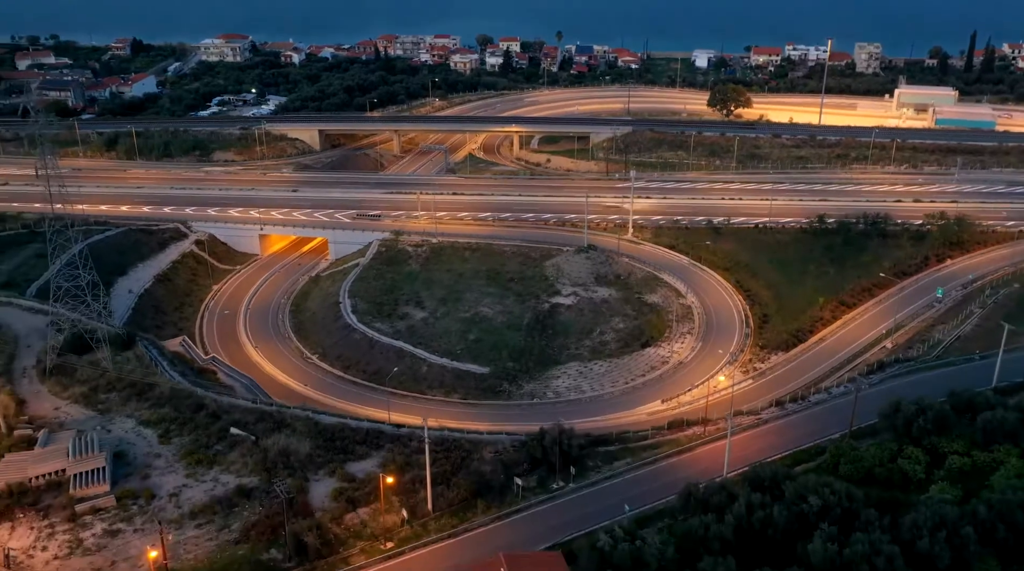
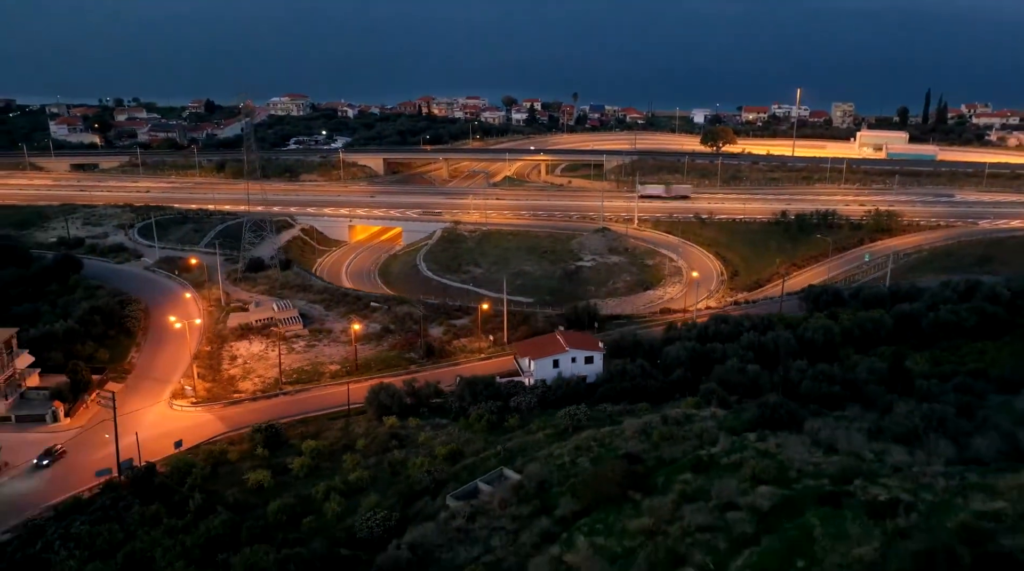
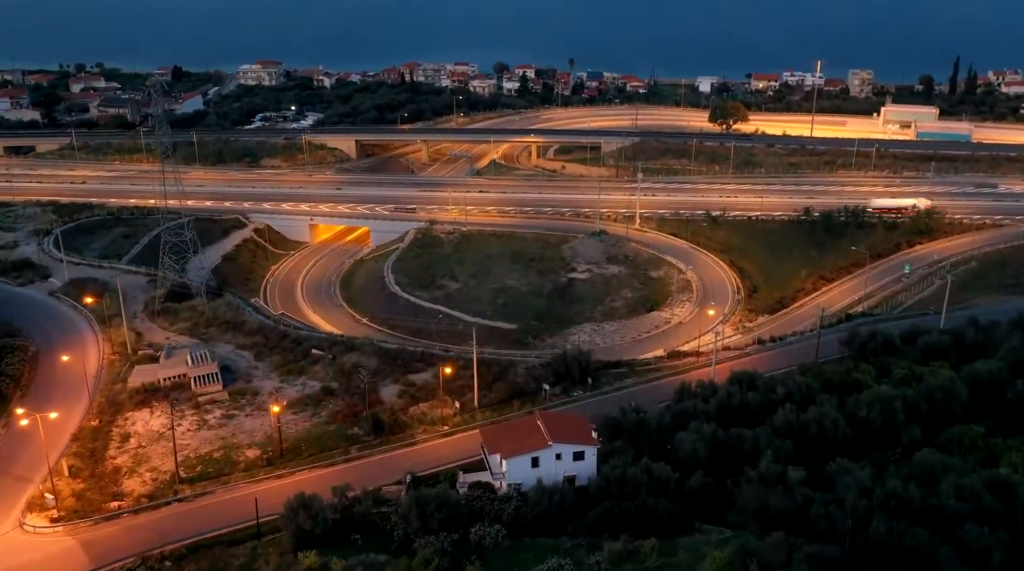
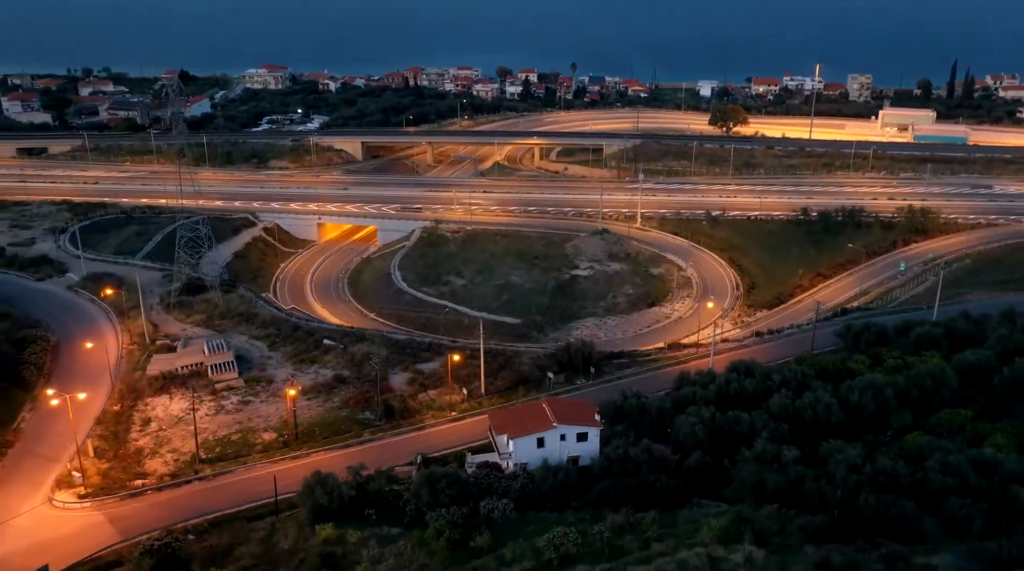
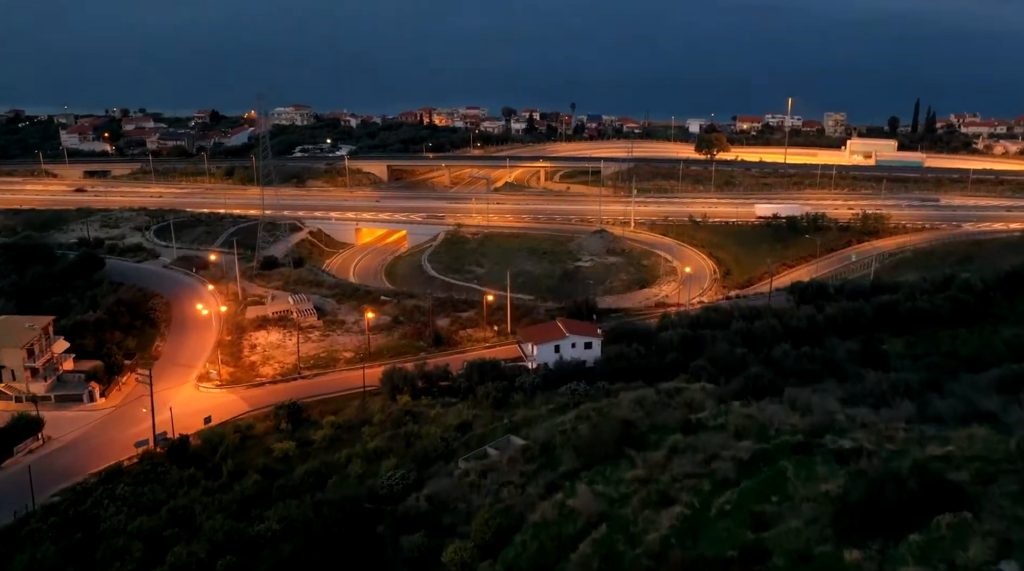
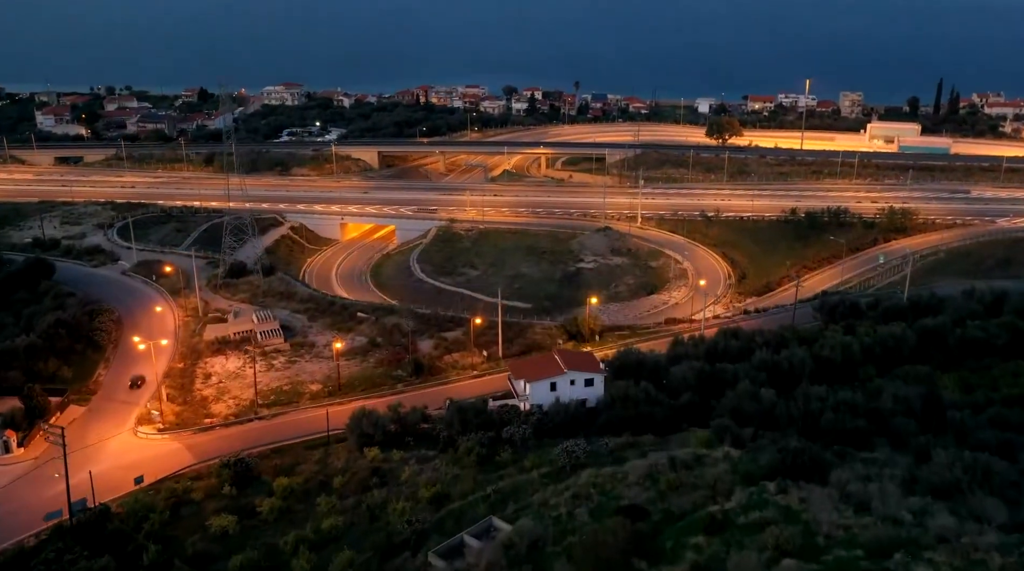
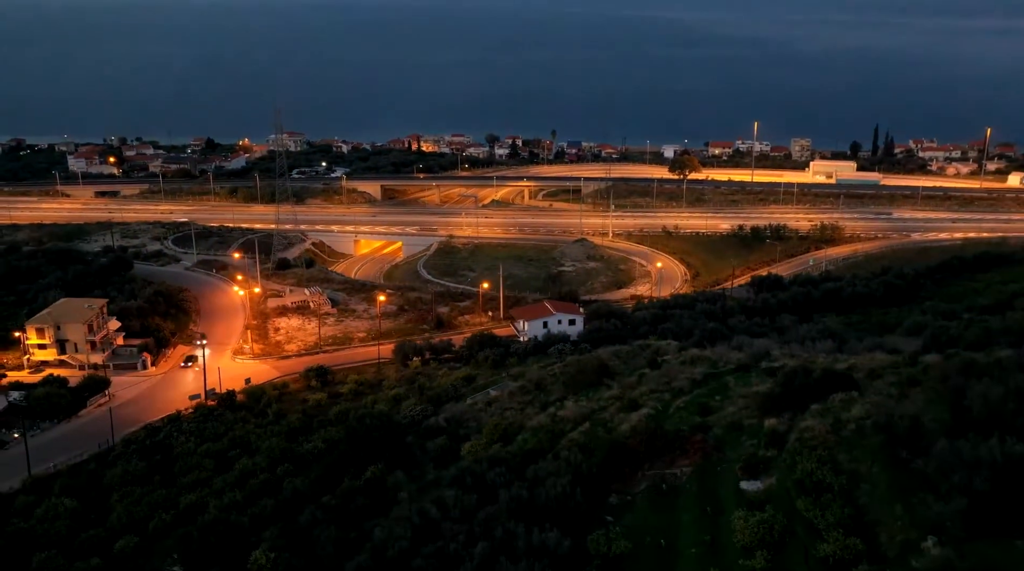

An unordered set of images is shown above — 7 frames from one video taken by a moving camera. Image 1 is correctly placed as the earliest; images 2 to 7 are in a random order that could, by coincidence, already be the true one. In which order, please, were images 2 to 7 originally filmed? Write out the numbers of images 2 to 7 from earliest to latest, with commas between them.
4, 2, 7, 5, 6, 3
